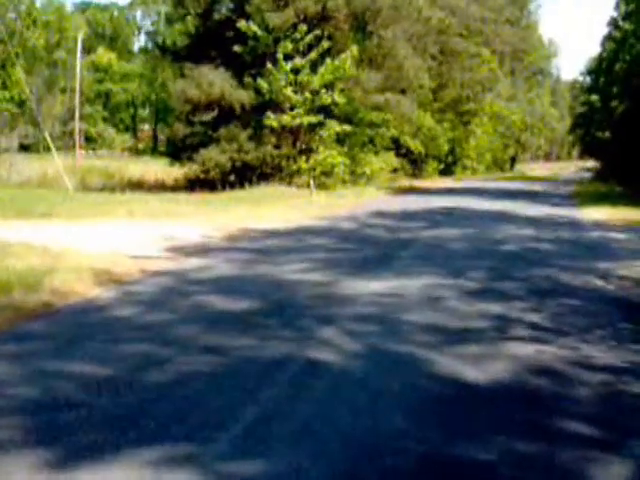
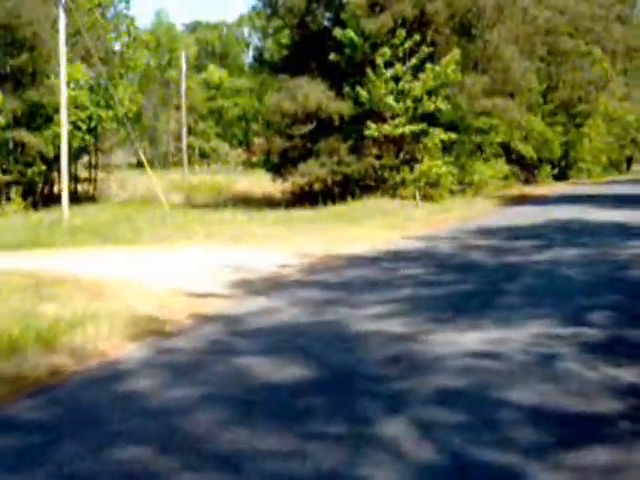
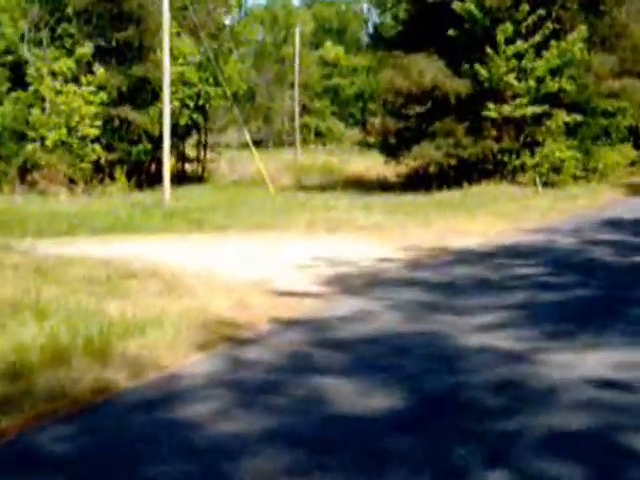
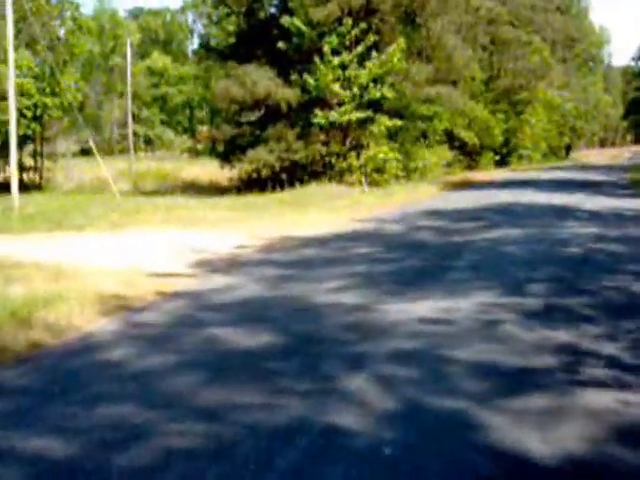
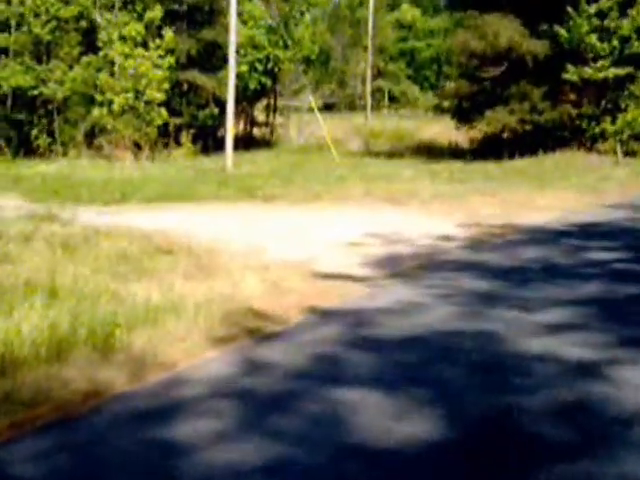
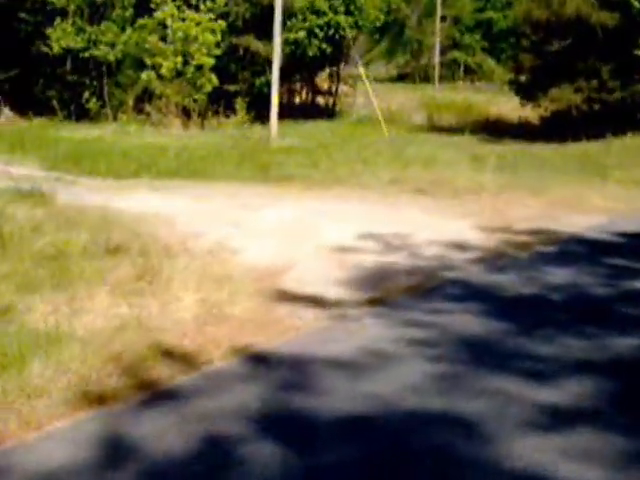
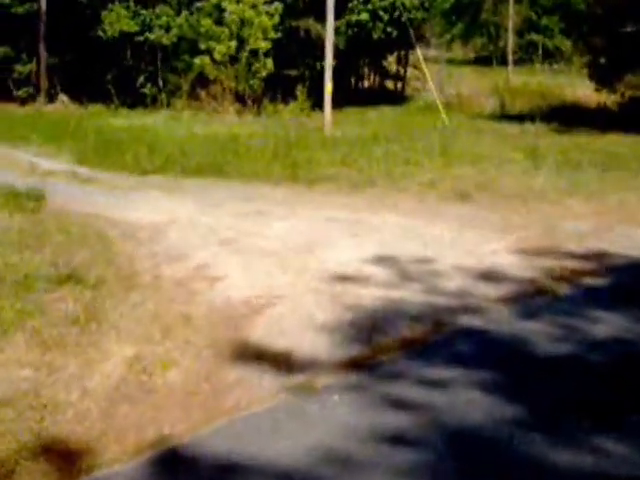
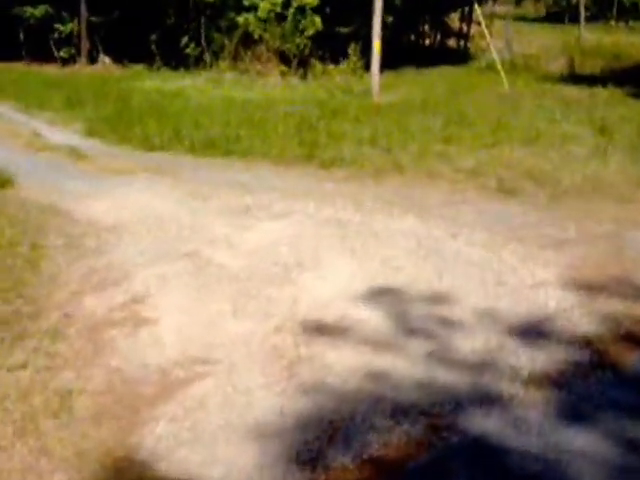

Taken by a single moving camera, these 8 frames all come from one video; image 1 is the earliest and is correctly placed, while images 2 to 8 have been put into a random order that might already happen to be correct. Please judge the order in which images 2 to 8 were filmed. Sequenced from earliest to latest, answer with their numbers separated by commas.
4, 2, 3, 5, 6, 7, 8
